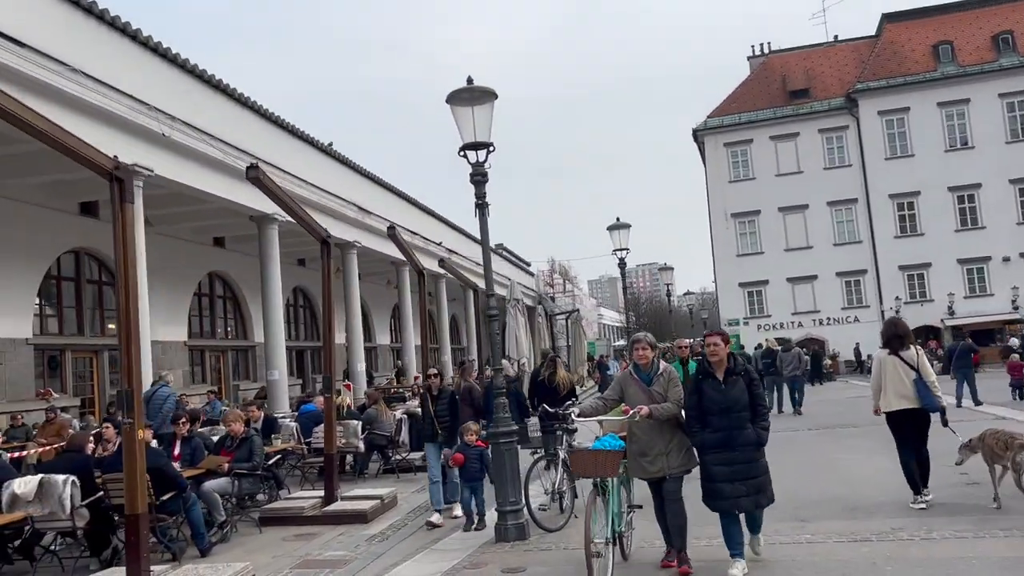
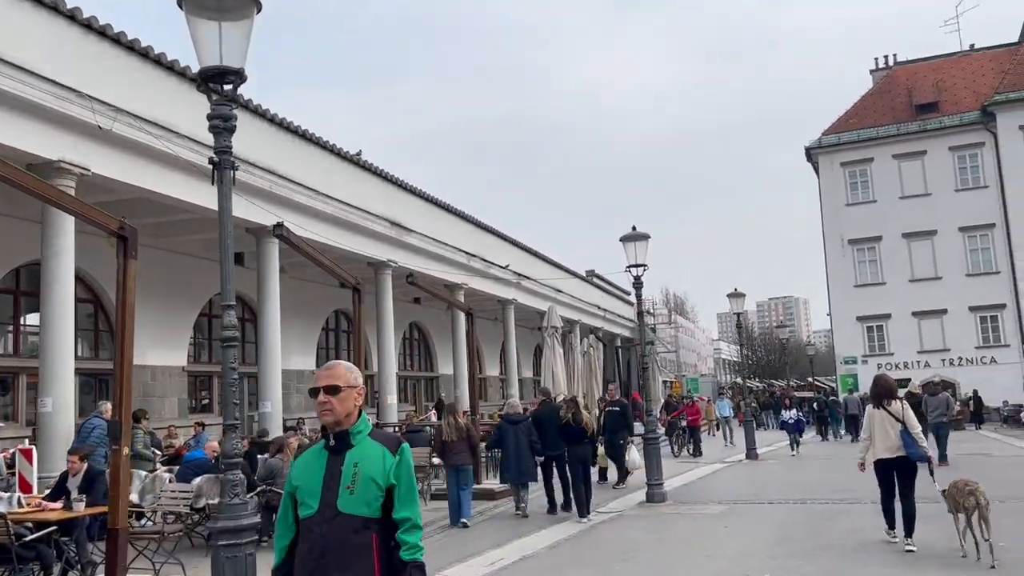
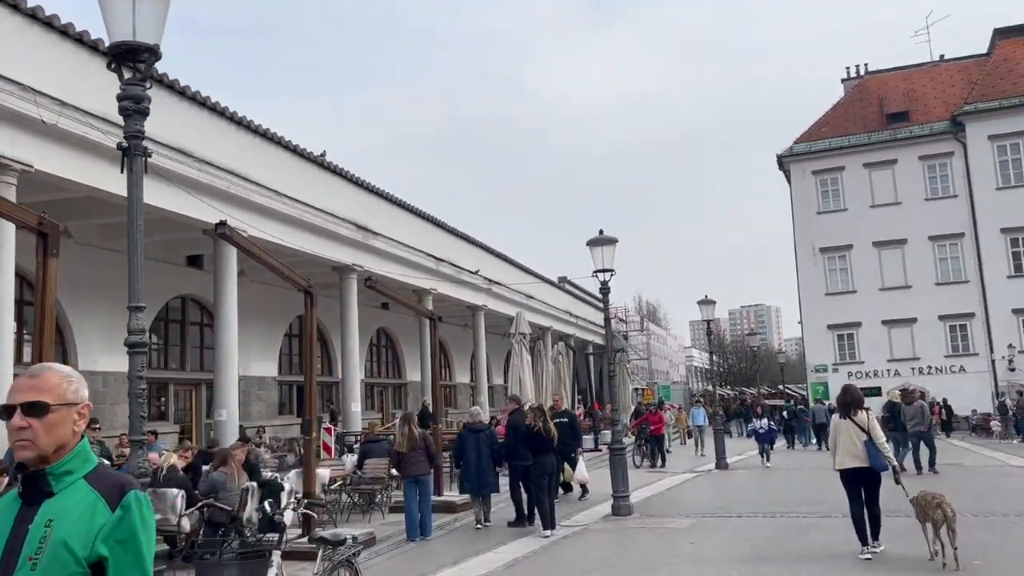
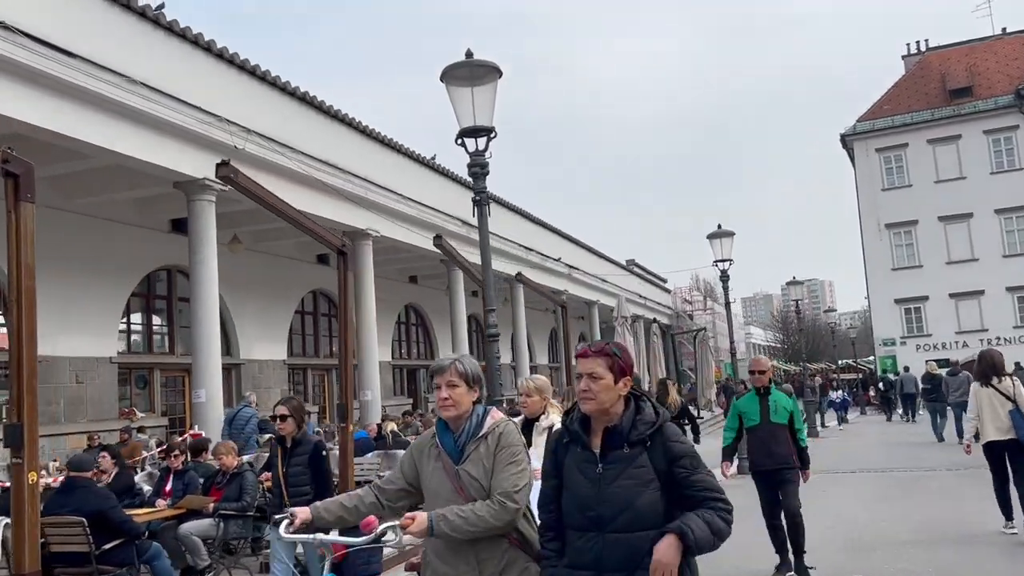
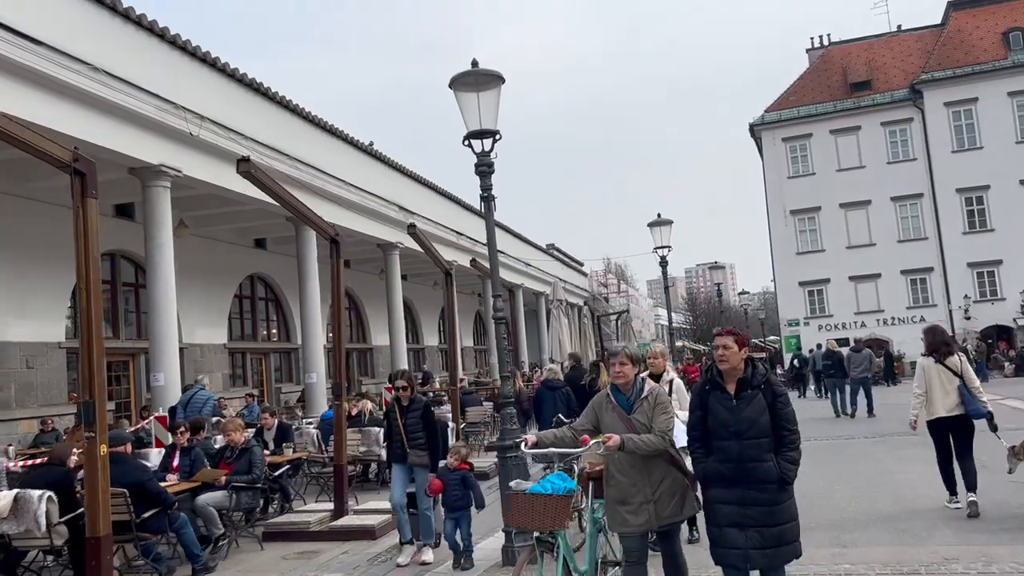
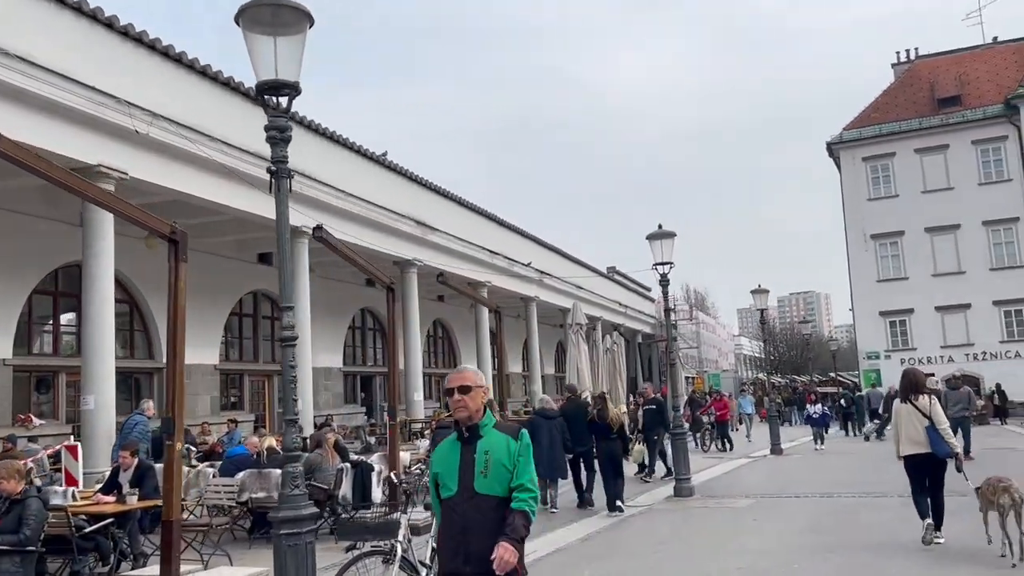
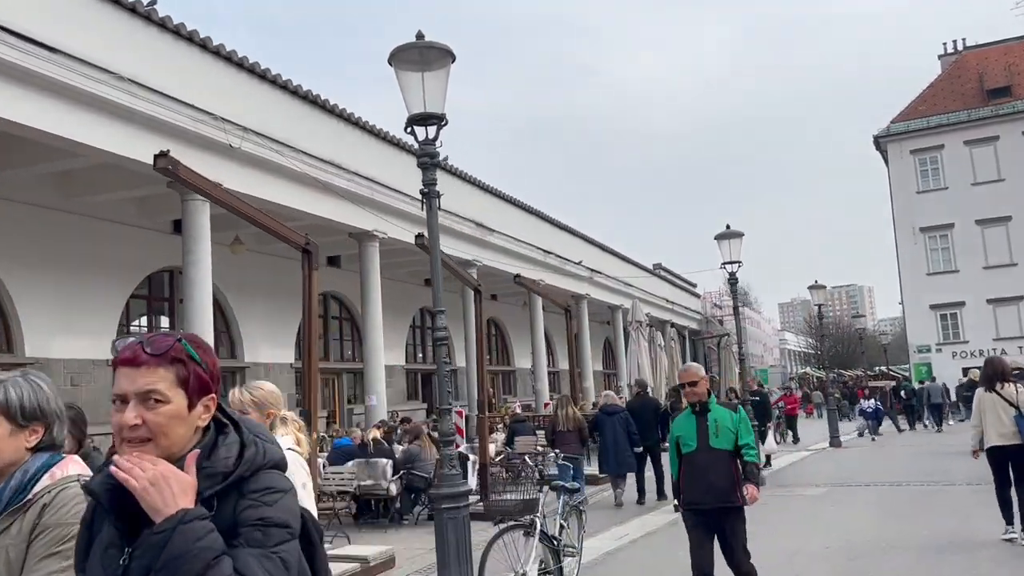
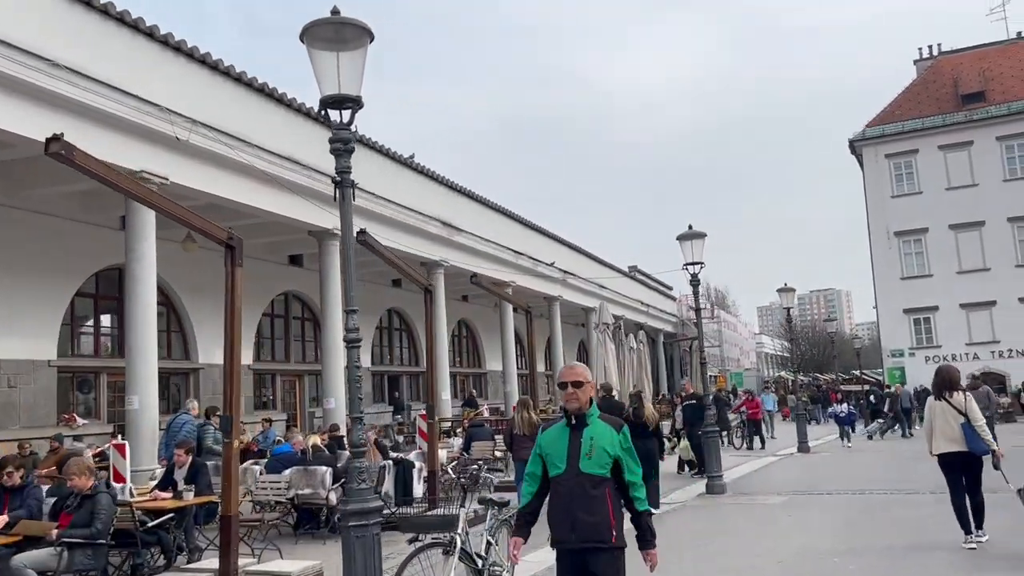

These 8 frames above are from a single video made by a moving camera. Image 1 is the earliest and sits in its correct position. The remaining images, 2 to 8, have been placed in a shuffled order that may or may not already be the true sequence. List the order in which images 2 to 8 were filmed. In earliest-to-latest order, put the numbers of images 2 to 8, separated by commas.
5, 4, 7, 8, 6, 2, 3
